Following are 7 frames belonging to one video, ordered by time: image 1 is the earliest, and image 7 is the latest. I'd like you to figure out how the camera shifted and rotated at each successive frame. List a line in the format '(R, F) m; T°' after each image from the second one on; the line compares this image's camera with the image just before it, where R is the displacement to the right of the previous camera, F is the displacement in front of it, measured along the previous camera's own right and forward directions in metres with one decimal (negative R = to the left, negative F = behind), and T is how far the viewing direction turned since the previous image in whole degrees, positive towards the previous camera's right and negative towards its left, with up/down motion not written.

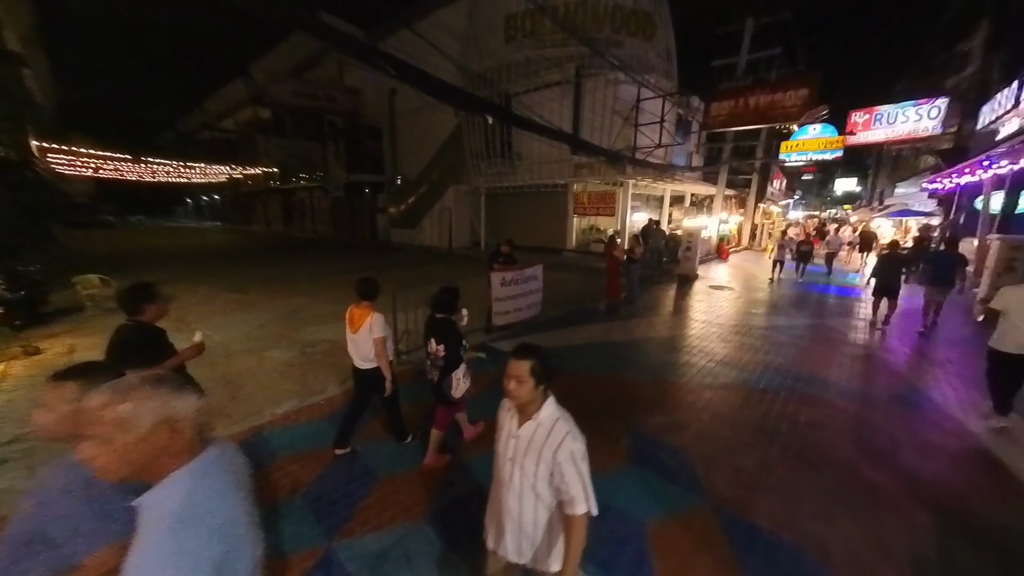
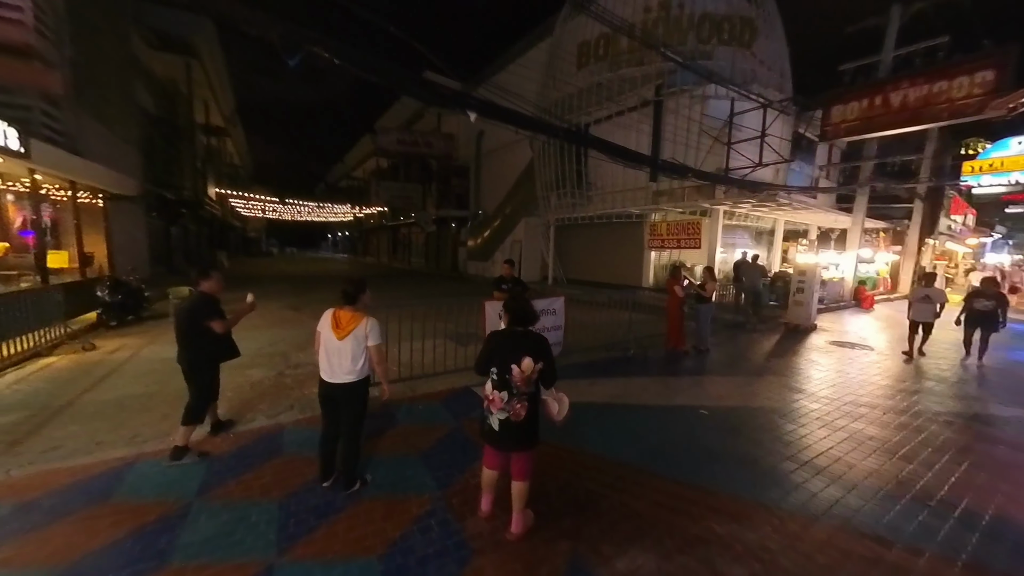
(+1.9, +1.9) m; -16°
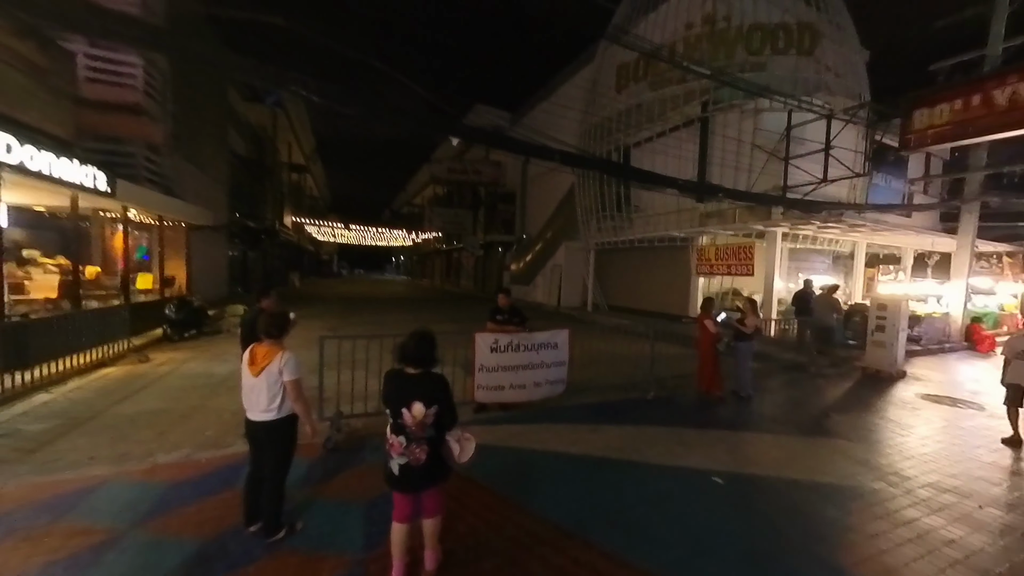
(+1.2, +0.5) m; -9°
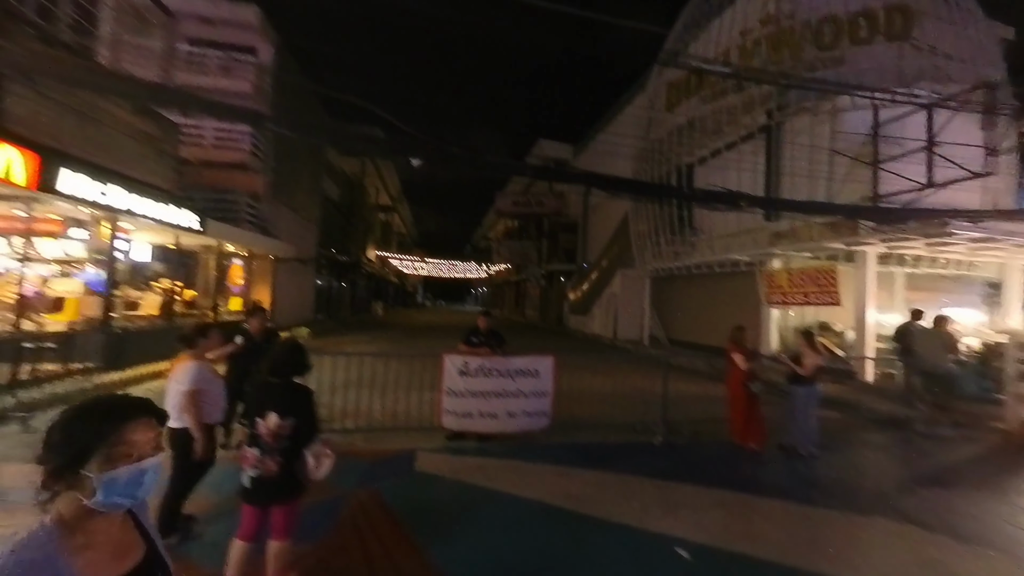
(+1.9, +0.6) m; -13°
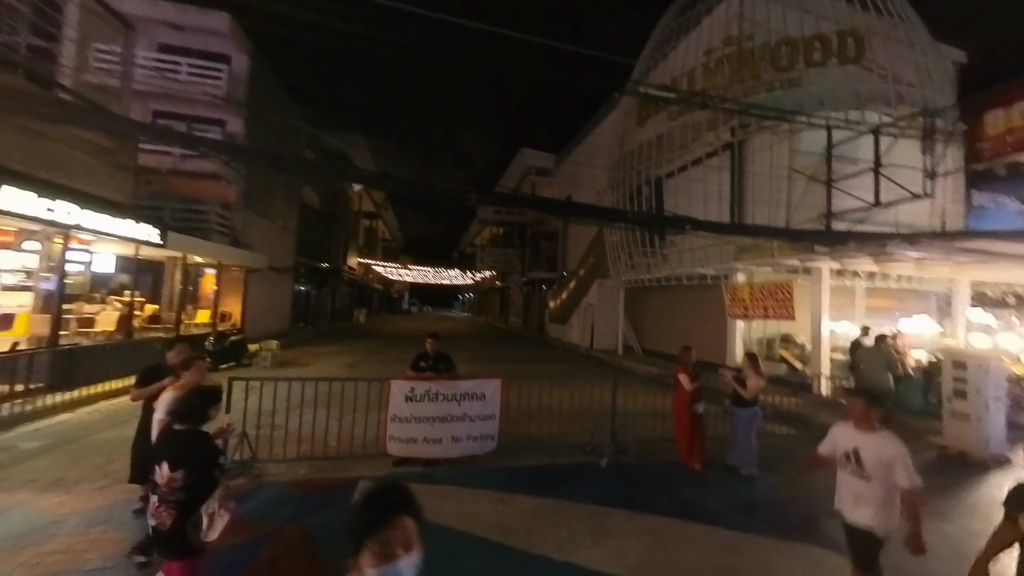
(+0.8, -0.1) m; +2°
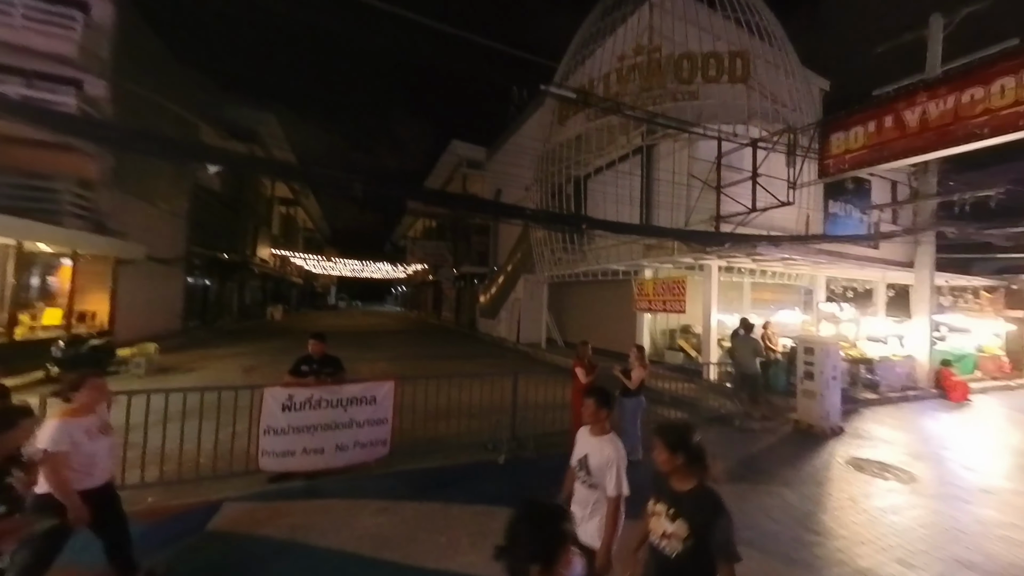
(+0.8, +0.1) m; +10°
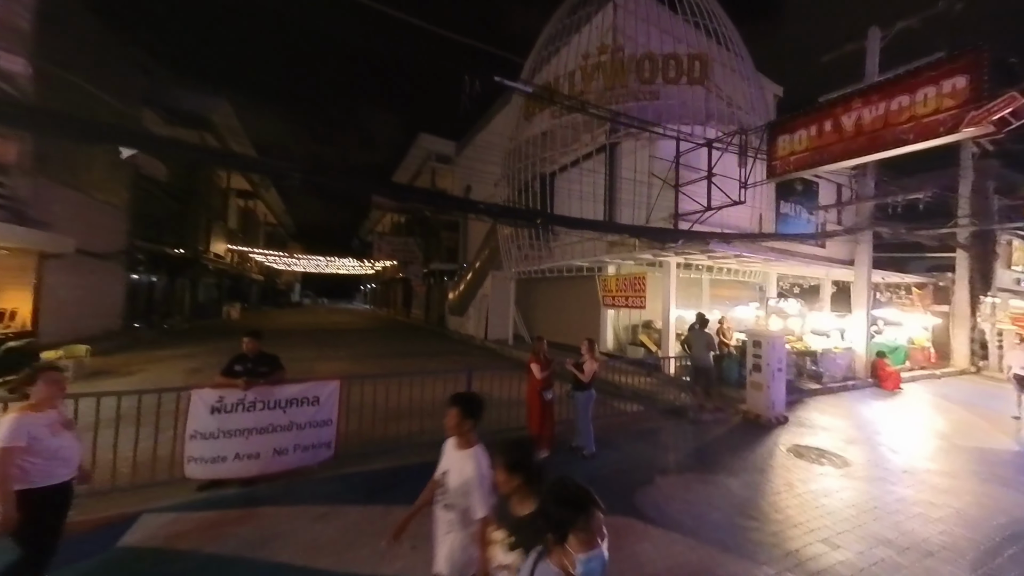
(+0.4, +0.1) m; +4°
